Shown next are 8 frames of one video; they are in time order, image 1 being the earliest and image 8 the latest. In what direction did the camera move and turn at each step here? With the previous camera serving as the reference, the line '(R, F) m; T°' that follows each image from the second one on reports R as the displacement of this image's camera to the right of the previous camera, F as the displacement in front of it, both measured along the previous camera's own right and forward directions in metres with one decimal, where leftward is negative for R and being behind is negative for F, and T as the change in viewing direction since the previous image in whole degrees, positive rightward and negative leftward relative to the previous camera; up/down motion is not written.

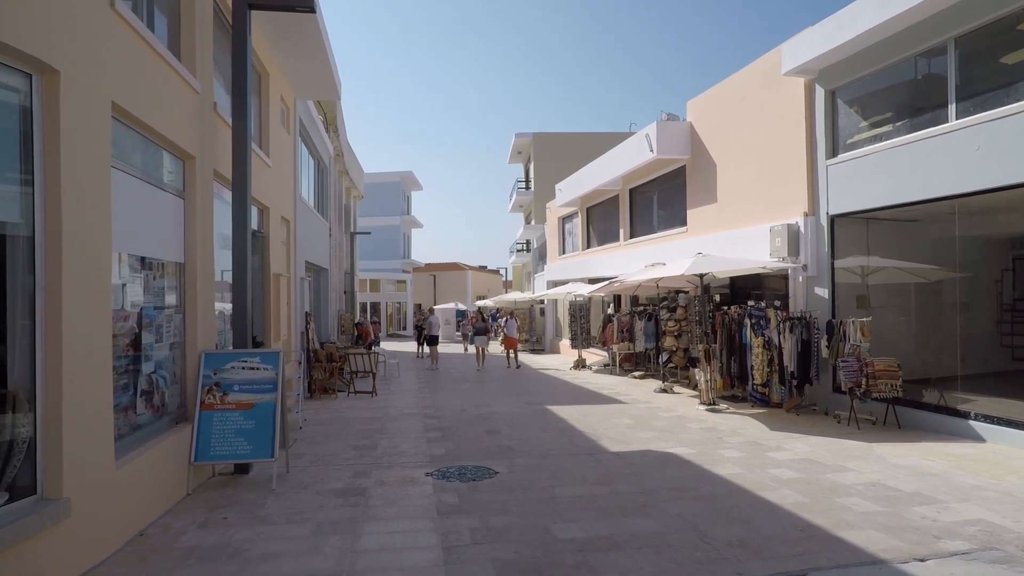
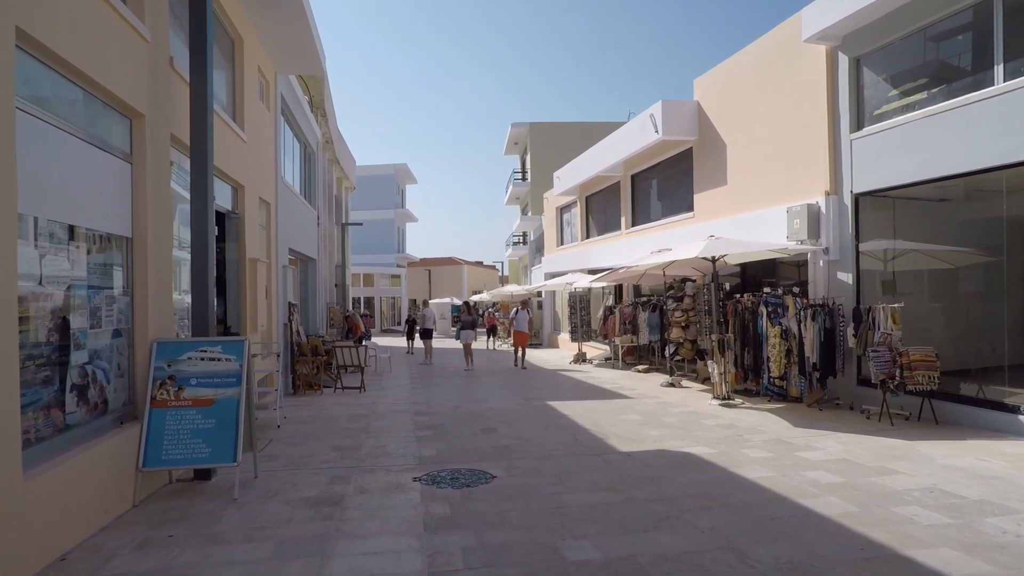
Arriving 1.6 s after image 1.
(0.0, +0.8) m; 0°
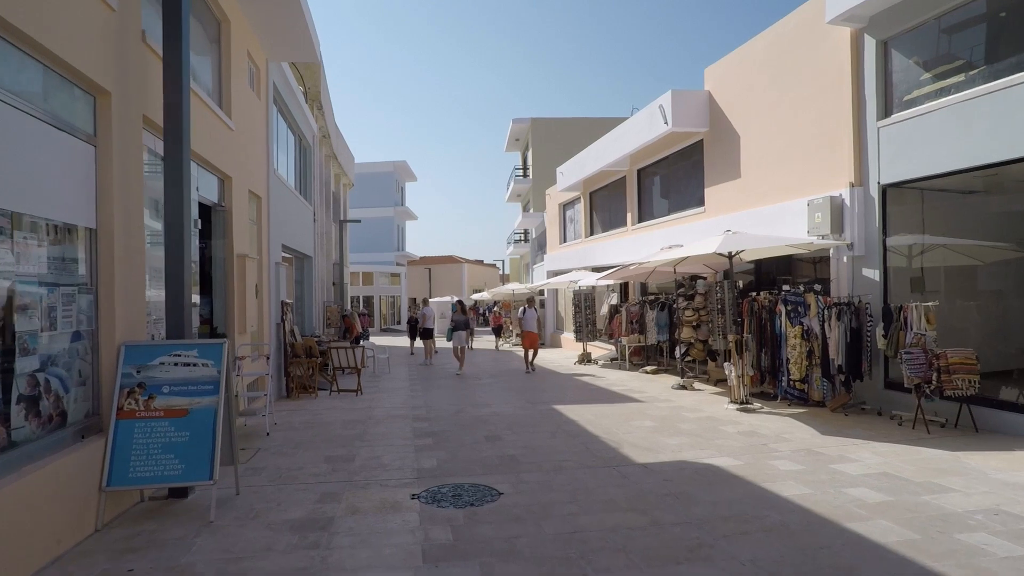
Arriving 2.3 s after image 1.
(-0.1, +0.5) m; 0°
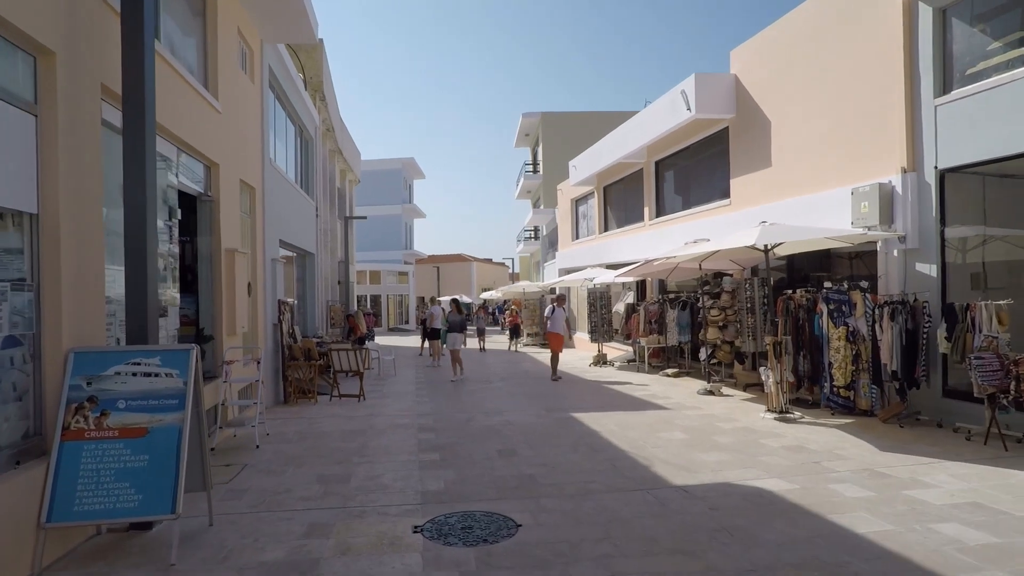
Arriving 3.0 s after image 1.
(-0.1, +0.8) m; -1°
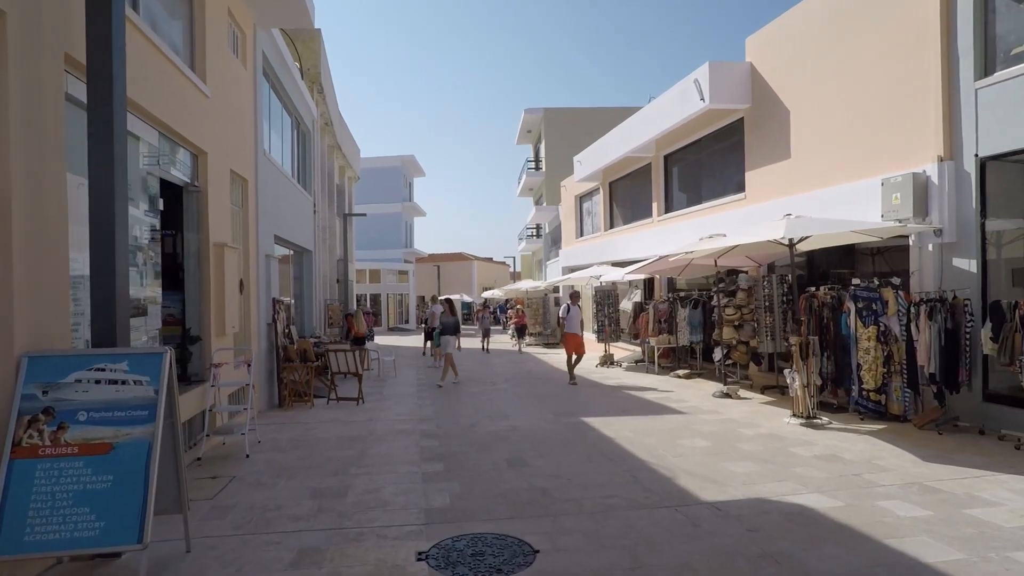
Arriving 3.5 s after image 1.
(-0.1, +0.5) m; 0°
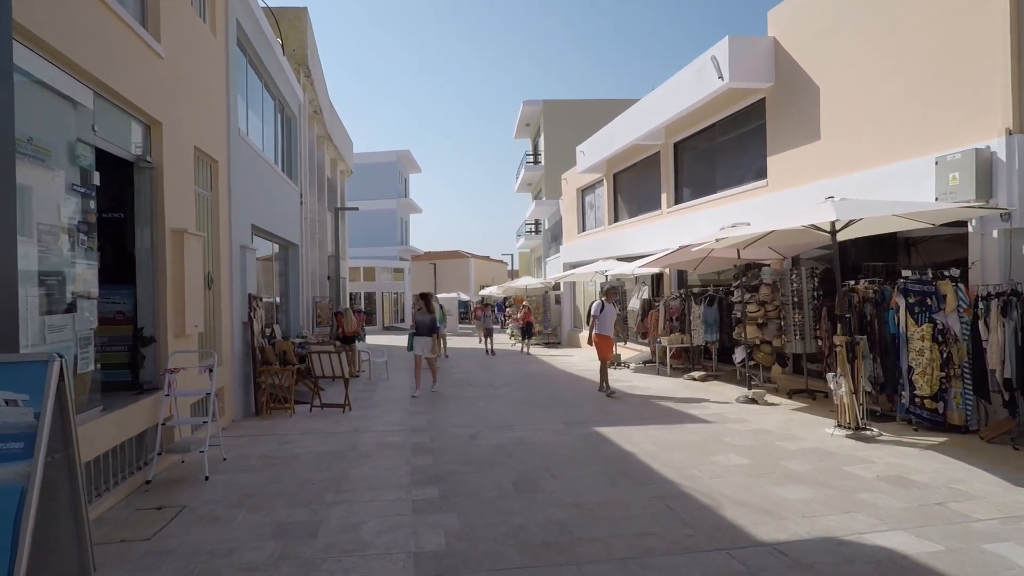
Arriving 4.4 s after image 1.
(-0.1, +1.0) m; 0°
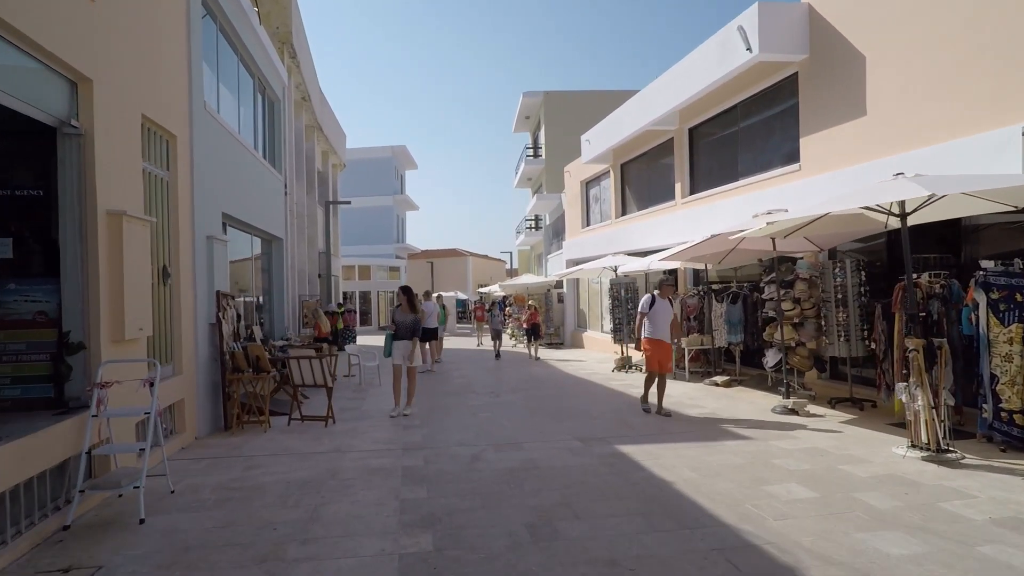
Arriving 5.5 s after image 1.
(-0.1, +1.1) m; 0°
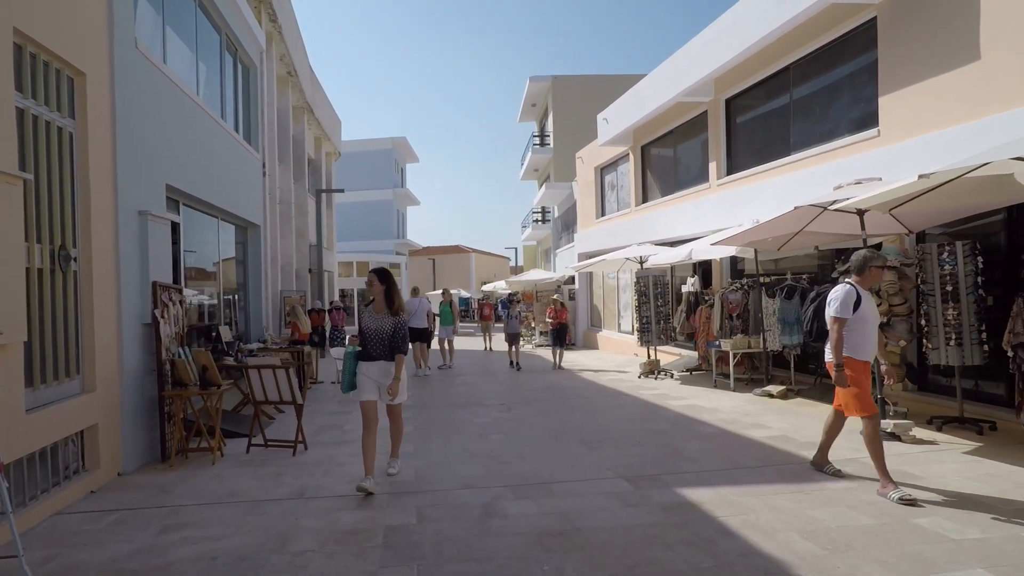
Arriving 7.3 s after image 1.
(-0.2, +1.8) m; 0°
